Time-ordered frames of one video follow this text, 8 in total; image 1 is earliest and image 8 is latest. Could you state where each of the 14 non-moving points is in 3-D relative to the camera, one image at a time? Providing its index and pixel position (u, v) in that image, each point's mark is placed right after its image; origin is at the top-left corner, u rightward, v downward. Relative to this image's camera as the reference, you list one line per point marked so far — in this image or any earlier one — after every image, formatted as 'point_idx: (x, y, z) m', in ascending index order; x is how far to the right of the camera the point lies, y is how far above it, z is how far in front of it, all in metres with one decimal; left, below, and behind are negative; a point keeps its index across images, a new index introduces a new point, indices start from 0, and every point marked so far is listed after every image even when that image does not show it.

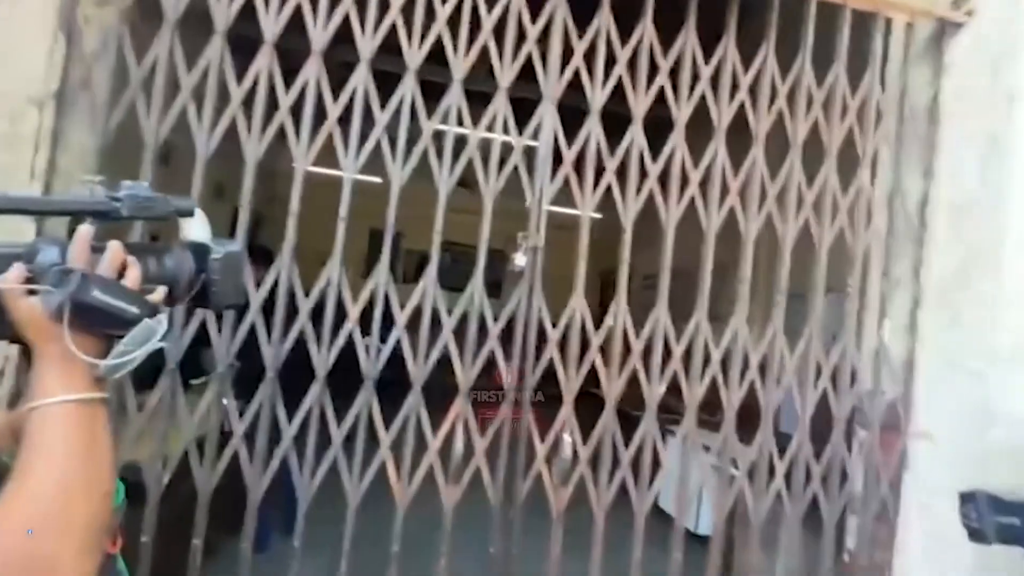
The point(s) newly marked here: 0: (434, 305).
0: (-0.4, -0.1, +2.5) m
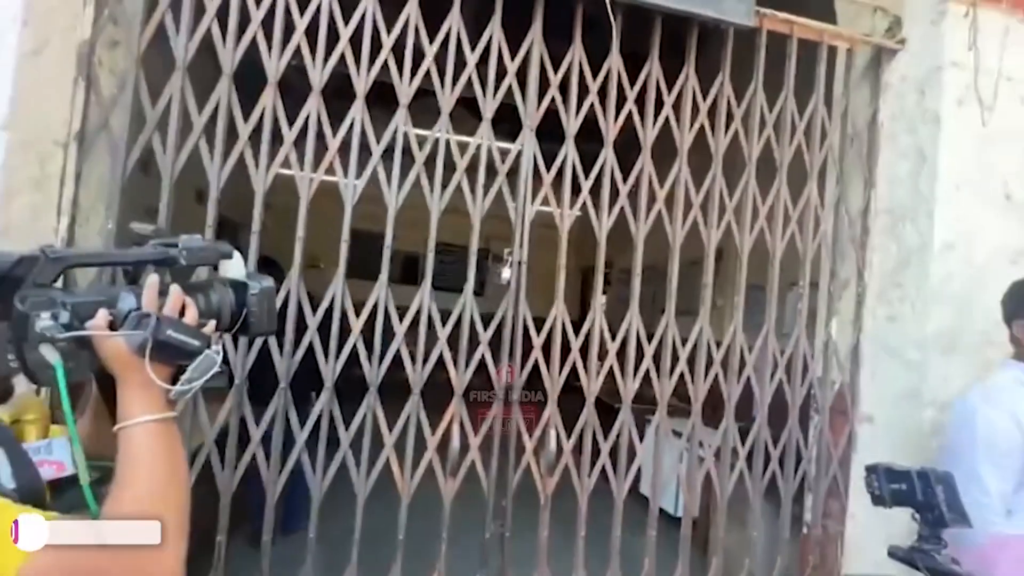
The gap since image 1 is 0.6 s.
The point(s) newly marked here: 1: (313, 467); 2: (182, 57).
0: (-0.4, -0.1, +2.7) m
1: (-1.0, -0.9, +2.6) m
2: (-1.5, +1.1, +2.4) m
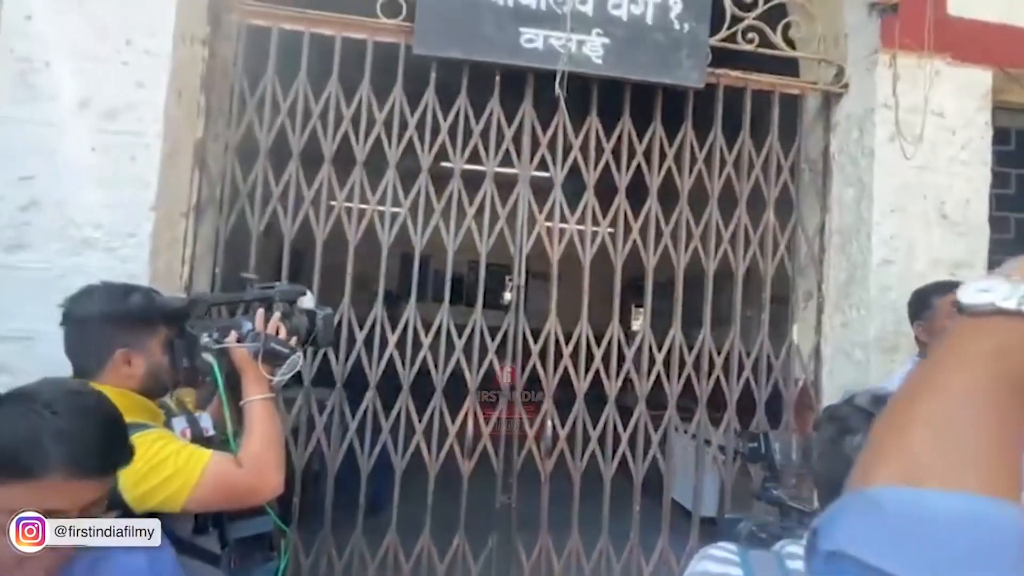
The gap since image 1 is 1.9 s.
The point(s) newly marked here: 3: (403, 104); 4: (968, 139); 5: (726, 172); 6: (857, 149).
0: (-0.4, -0.3, +3.5) m
1: (-1.0, -1.0, +3.4) m
2: (-1.6, +0.9, +3.3) m
3: (-0.7, +1.2, +3.5) m
4: (+3.2, +1.0, +3.6) m
5: (+1.5, +0.8, +3.7) m
6: (+2.4, +1.0, +3.6) m
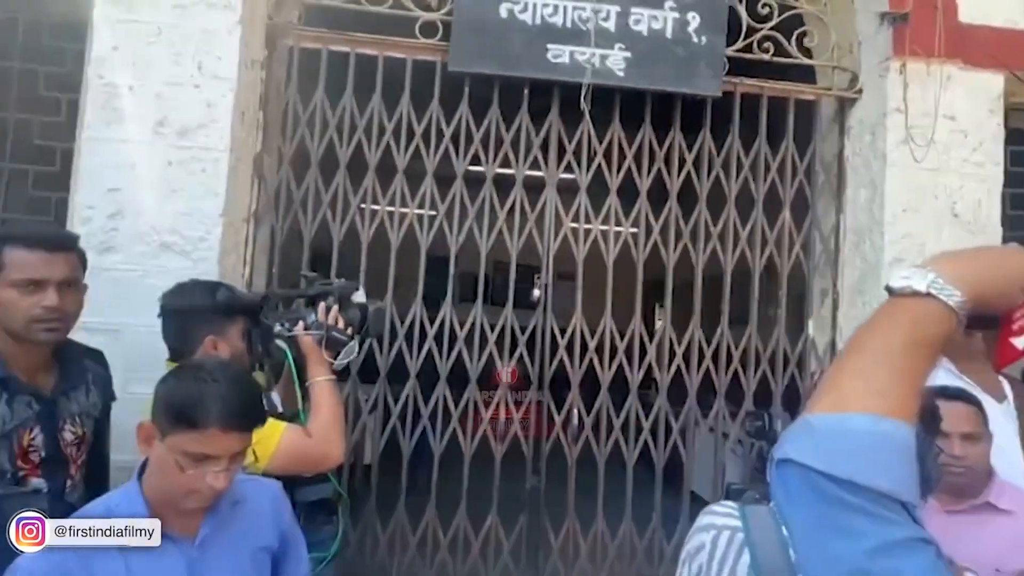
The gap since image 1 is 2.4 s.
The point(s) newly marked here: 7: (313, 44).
0: (-0.2, -0.3, +3.8) m
1: (-0.8, -1.0, +3.7) m
2: (-1.4, +0.9, +3.7) m
3: (-0.5, +1.2, +3.8) m
4: (+3.4, +1.1, +3.7) m
5: (+1.8, +0.9, +3.9) m
6: (+2.6, +1.0, +3.8) m
7: (-1.4, +1.8, +3.7) m
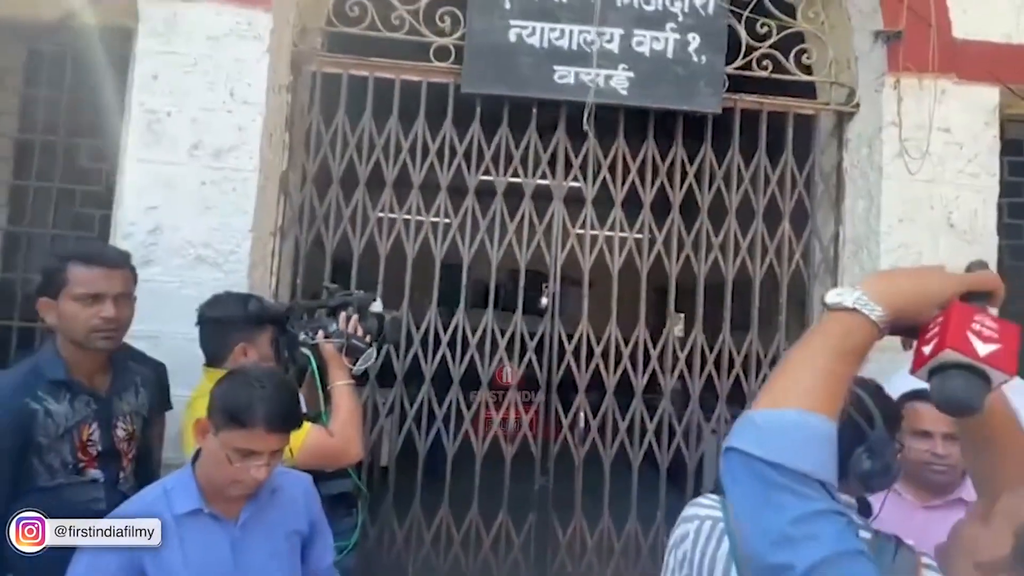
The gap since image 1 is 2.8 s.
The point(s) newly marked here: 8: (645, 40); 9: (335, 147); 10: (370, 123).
0: (-0.2, -0.3, +4.0) m
1: (-0.7, -1.1, +3.9) m
2: (-1.3, +0.9, +3.9) m
3: (-0.5, +1.2, +4.0) m
4: (+3.4, +1.0, +3.8) m
5: (+1.8, +0.8, +4.1) m
6: (+2.7, +0.9, +3.9) m
7: (-1.4, +1.7, +4.0) m
8: (+1.0, +1.9, +3.9) m
9: (-1.4, +1.1, +3.9) m
10: (-1.1, +1.3, +4.0) m
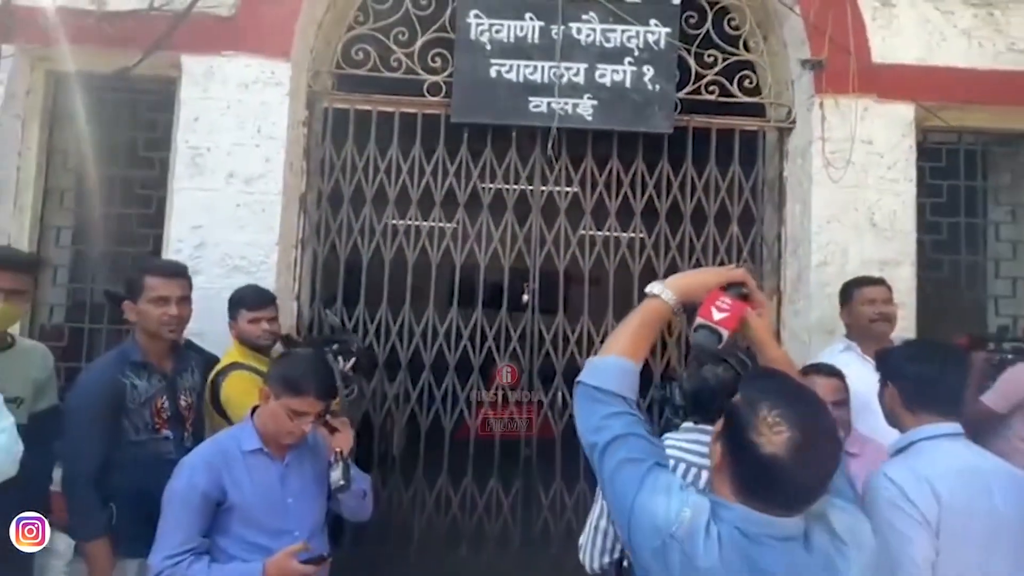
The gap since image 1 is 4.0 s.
0: (-0.3, -0.3, +4.7) m
1: (-0.8, -1.1, +4.6) m
2: (-1.5, +0.8, +4.6) m
3: (-0.6, +1.2, +4.7) m
4: (+3.3, +1.1, +4.4) m
5: (+1.7, +0.8, +4.7) m
6: (+2.6, +1.0, +4.5) m
7: (-1.5, +1.7, +4.7) m
8: (+0.8, +1.9, +4.6) m
9: (-1.5, +1.1, +4.7) m
10: (-1.2, +1.2, +4.7) m
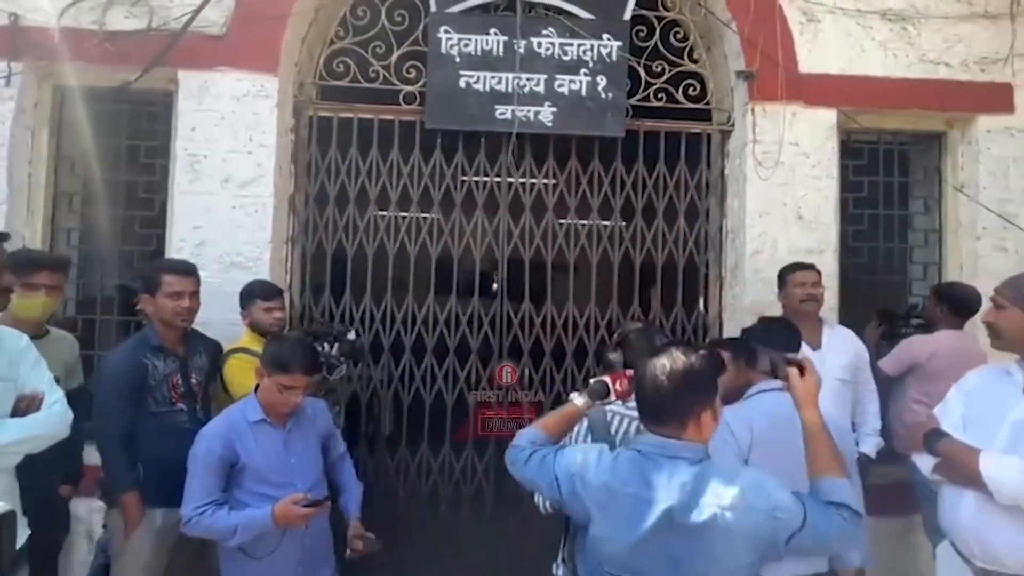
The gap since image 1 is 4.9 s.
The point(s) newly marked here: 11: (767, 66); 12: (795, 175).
0: (-0.6, -0.2, +5.2) m
1: (-1.1, -1.0, +5.2) m
2: (-1.8, +0.9, +5.1) m
3: (-0.9, +1.3, +5.2) m
4: (+3.0, +1.2, +5.0) m
5: (+1.4, +1.0, +5.3) m
6: (+2.2, +1.1, +5.1) m
7: (-1.8, +1.7, +5.1) m
8: (+0.5, +2.0, +5.1) m
9: (-1.8, +1.1, +5.1) m
10: (-1.6, +1.3, +5.2) m
11: (+2.4, +2.1, +4.9) m
12: (+2.7, +1.1, +5.0) m
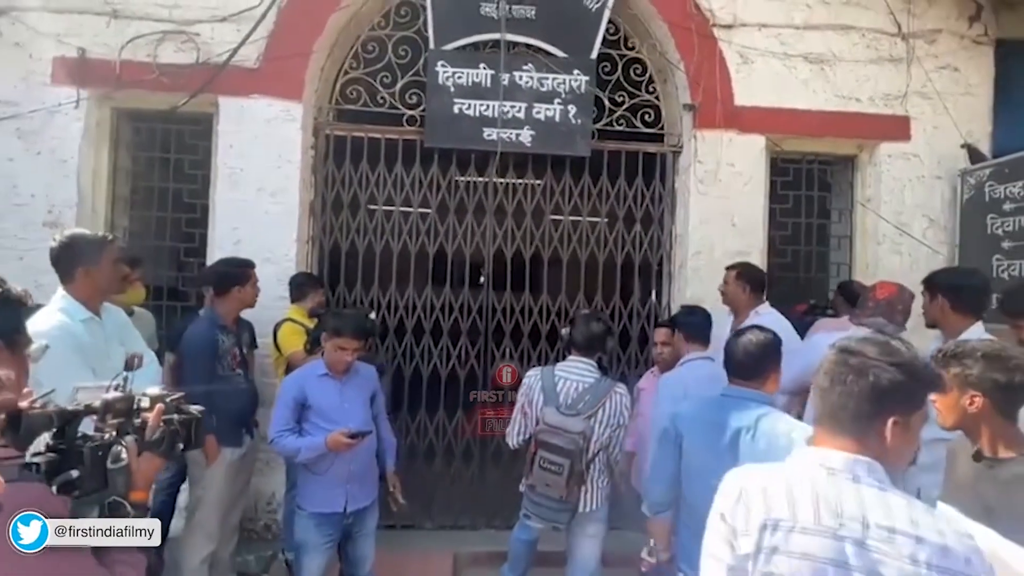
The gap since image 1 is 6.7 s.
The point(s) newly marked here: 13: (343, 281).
0: (-0.8, -0.1, +6.3) m
1: (-1.3, -0.9, +6.2) m
2: (-2.0, +1.0, +6.1) m
3: (-1.1, +1.4, +6.2) m
4: (+2.8, +1.3, +6.0) m
5: (+1.2, +1.0, +6.3) m
6: (+2.1, +1.2, +6.2) m
7: (-2.0, +1.8, +6.1) m
8: (+0.3, +2.1, +6.1) m
9: (-2.0, +1.2, +6.1) m
10: (-1.7, +1.4, +6.2) m
11: (+2.3, +2.2, +6.0) m
12: (+2.5, +1.1, +6.0) m
13: (-2.0, +0.1, +6.2) m
